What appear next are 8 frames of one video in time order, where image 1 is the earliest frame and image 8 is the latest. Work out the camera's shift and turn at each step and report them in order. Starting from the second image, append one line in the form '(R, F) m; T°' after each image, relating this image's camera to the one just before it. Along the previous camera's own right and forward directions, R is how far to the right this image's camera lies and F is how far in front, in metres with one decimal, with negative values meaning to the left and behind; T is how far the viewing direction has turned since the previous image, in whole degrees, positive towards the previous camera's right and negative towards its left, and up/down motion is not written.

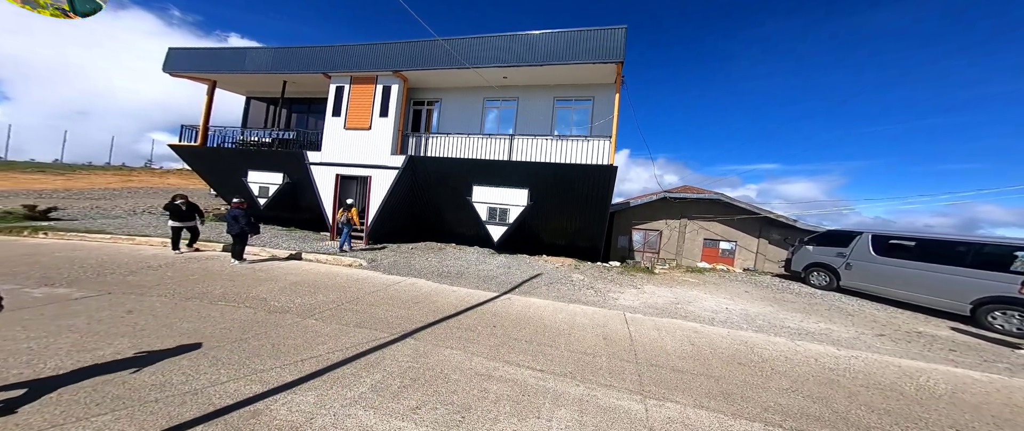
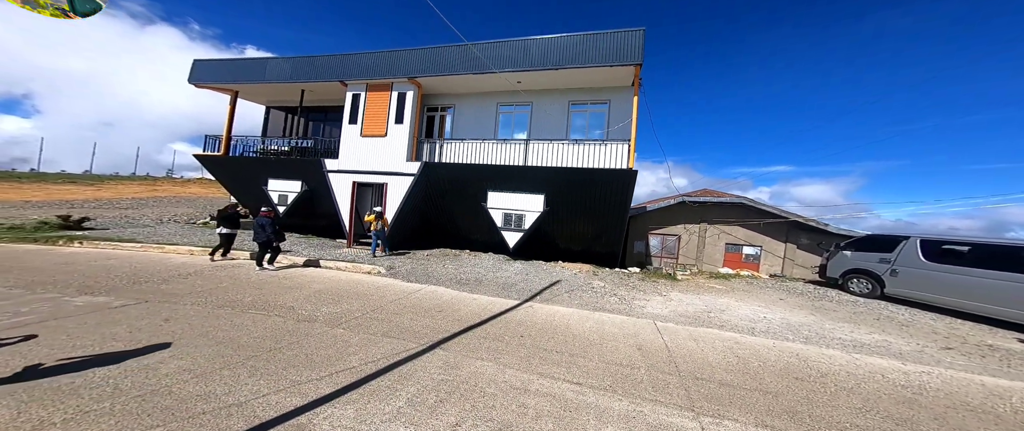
(-0.3, +0.1) m; -2°
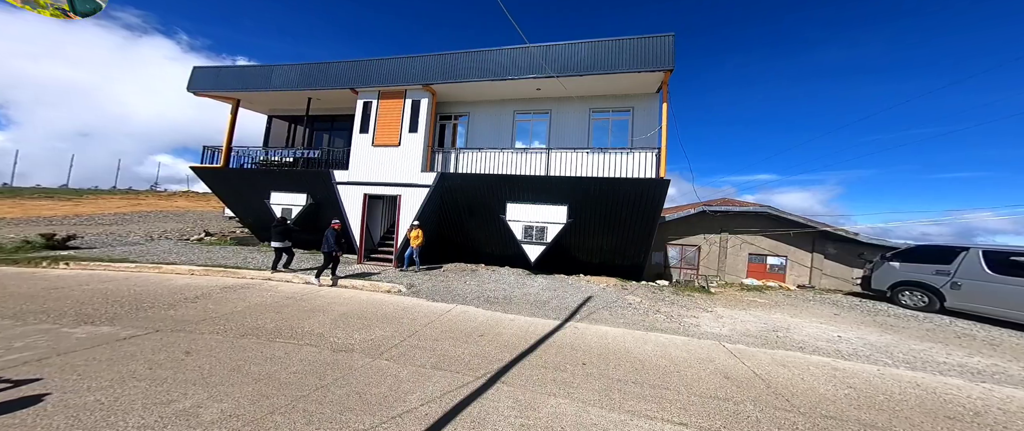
(-0.9, +0.3) m; +1°
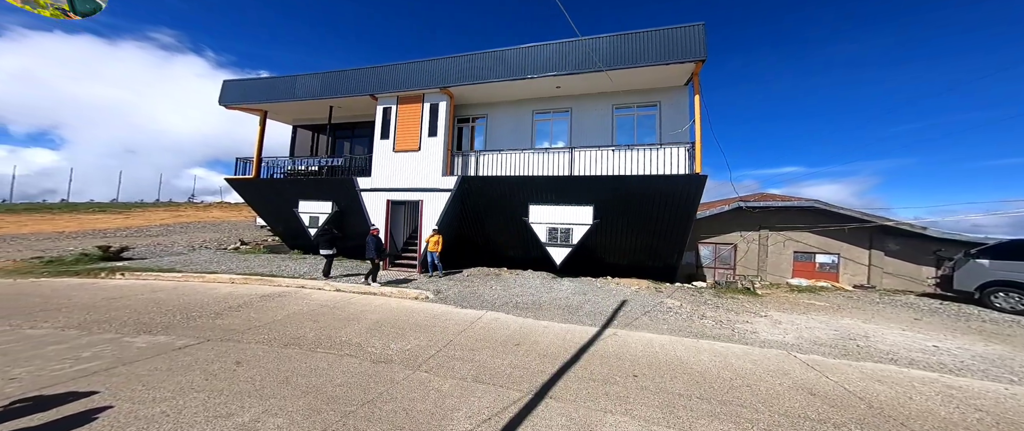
(-0.3, +0.3) m; -3°
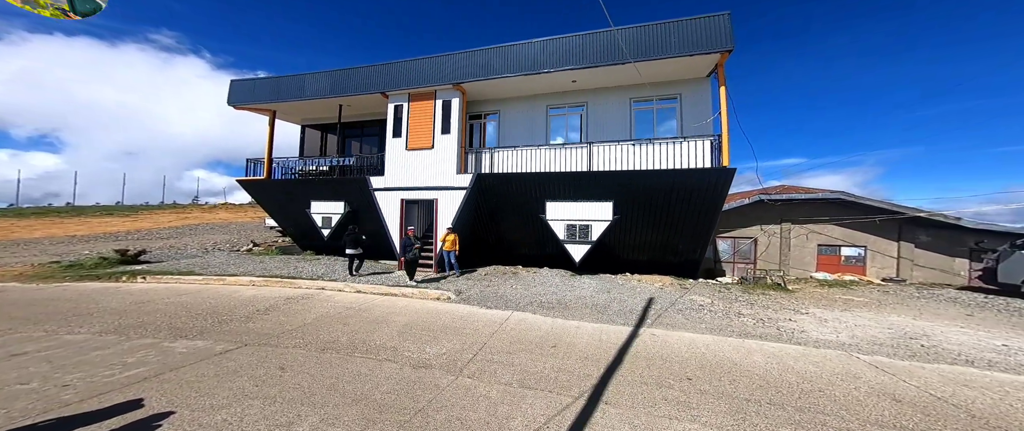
(-0.5, +0.2) m; 0°
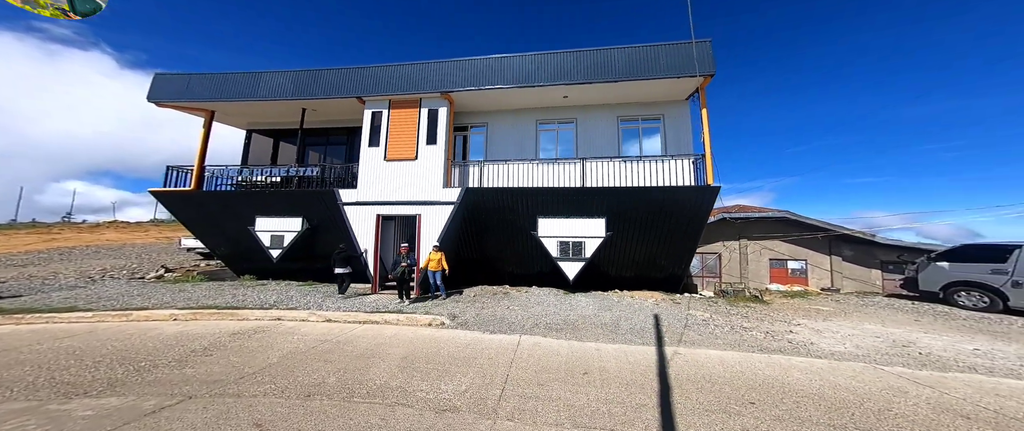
(-1.1, +0.5) m; +9°
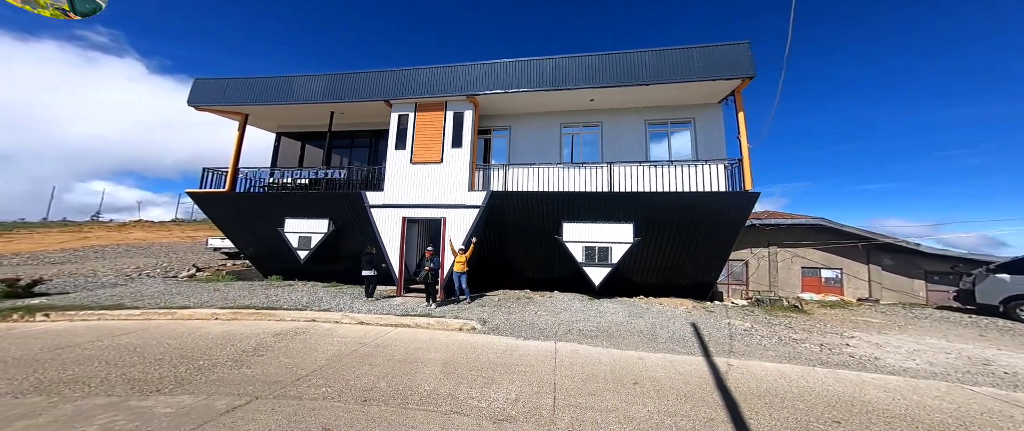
(-0.6, +0.1) m; -2°
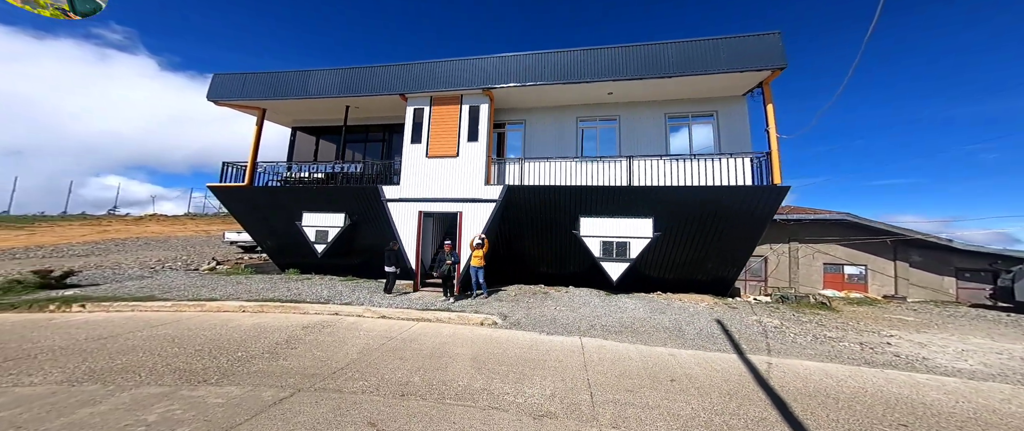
(-0.4, +0.1) m; -1°
